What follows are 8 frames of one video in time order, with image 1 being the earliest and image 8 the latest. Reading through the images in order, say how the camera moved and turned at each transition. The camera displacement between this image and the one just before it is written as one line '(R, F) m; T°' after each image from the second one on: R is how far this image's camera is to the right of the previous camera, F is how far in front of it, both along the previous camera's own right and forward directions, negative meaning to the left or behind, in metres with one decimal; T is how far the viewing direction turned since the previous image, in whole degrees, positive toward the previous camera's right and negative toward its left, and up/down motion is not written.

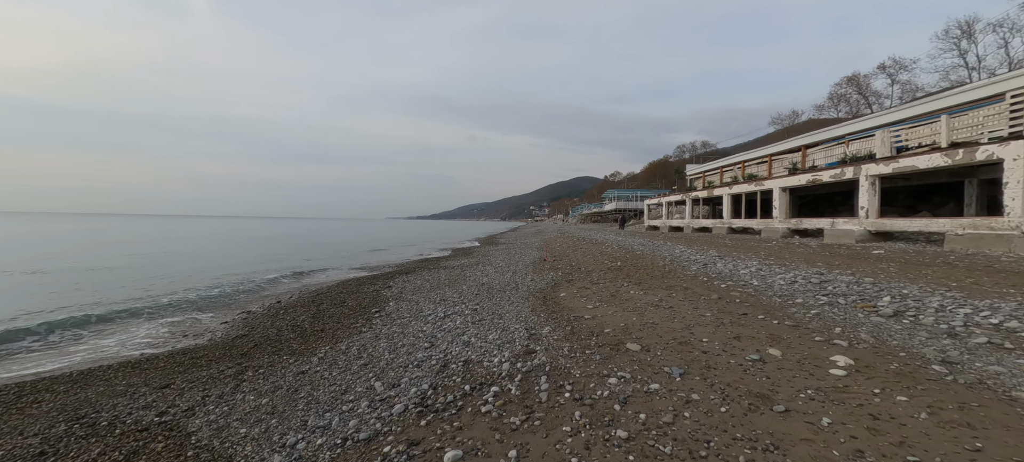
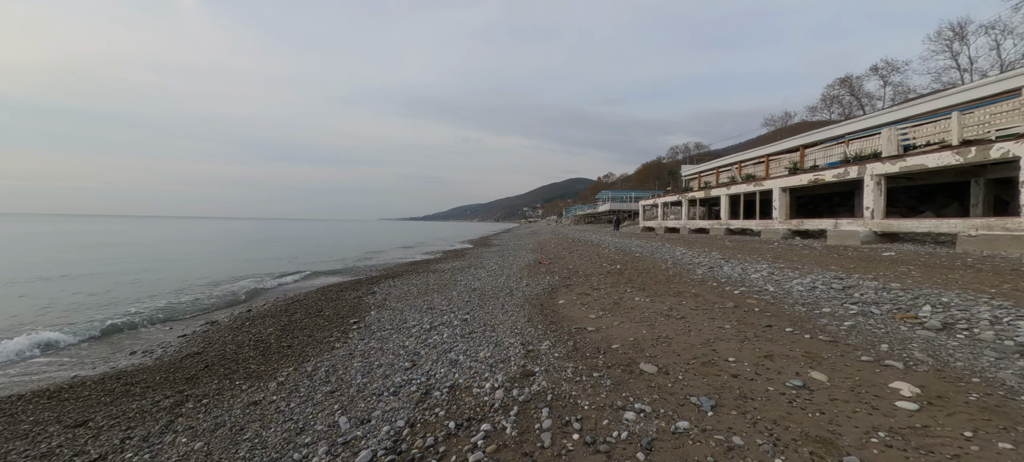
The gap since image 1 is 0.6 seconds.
(0.0, +1.0) m; +1°
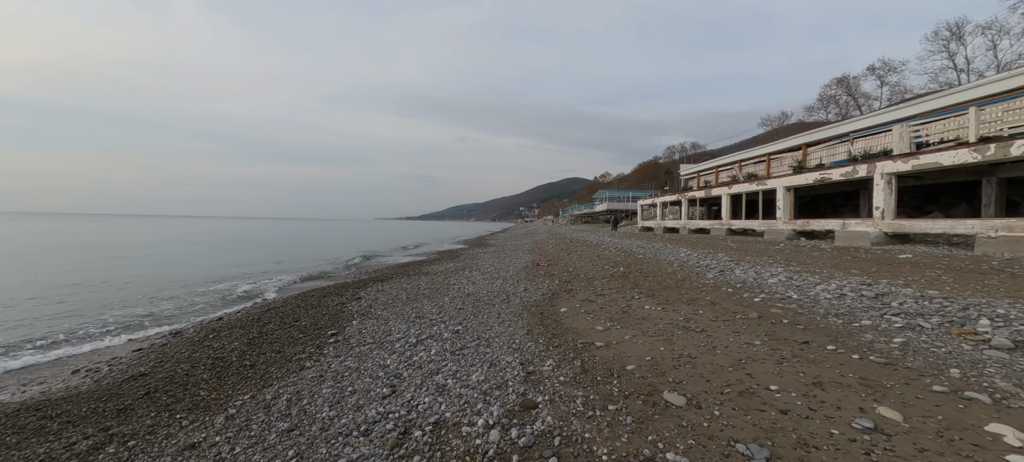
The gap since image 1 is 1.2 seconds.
(0.0, +1.0) m; +1°
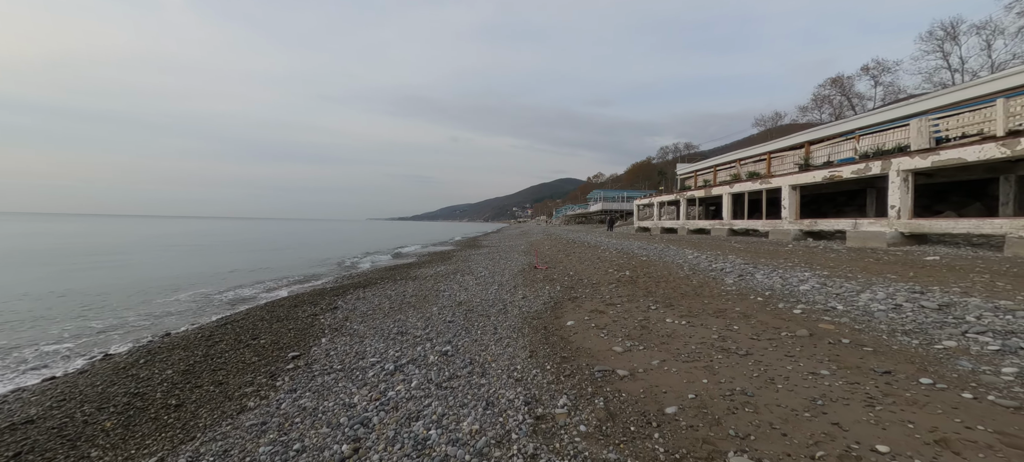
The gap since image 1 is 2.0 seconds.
(-0.1, +1.4) m; +1°
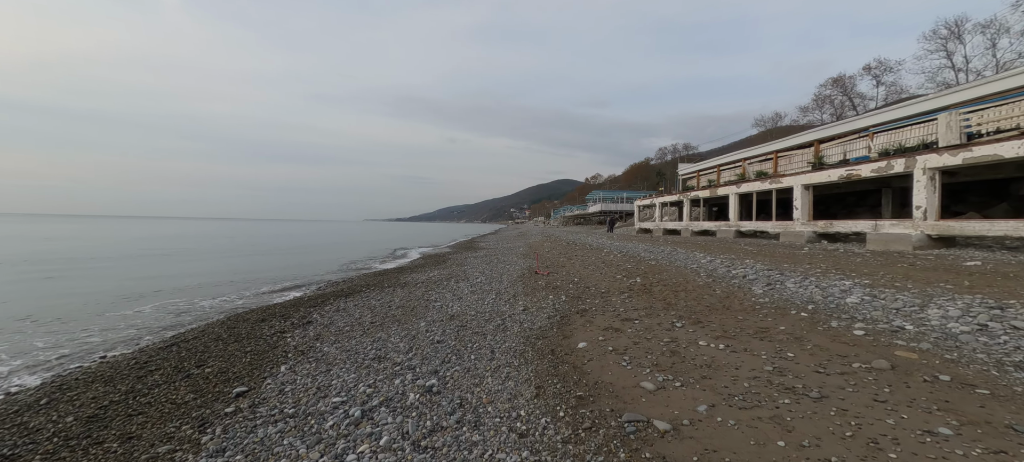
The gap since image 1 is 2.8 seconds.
(-0.1, +1.4) m; 0°
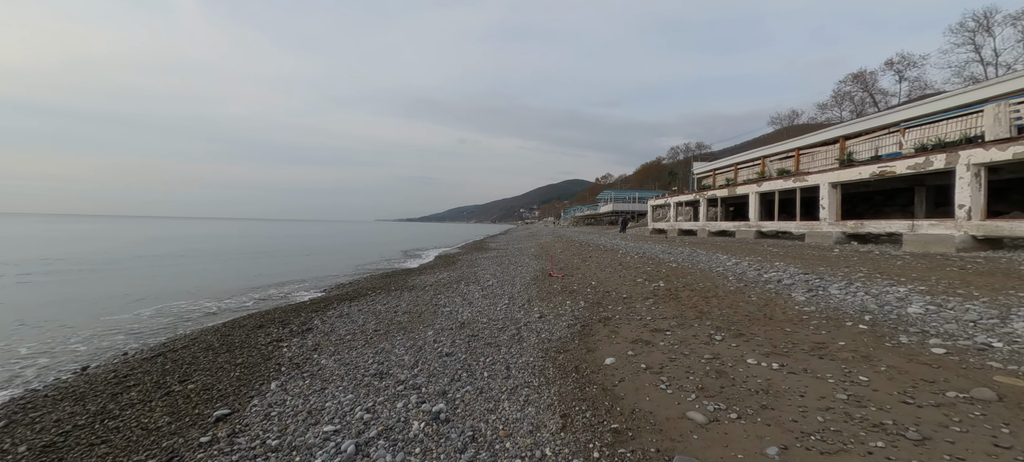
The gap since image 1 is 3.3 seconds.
(-0.2, +0.8) m; -1°
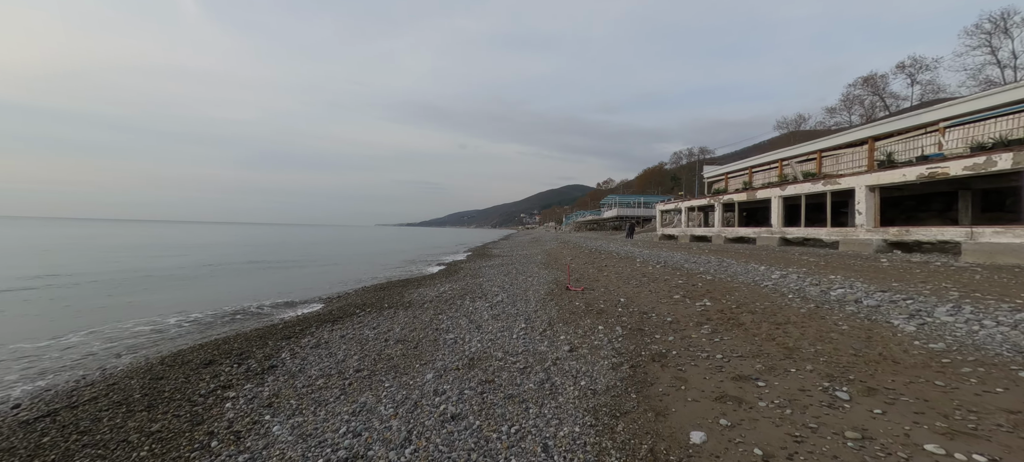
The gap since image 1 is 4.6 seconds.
(-0.5, +2.0) m; 0°
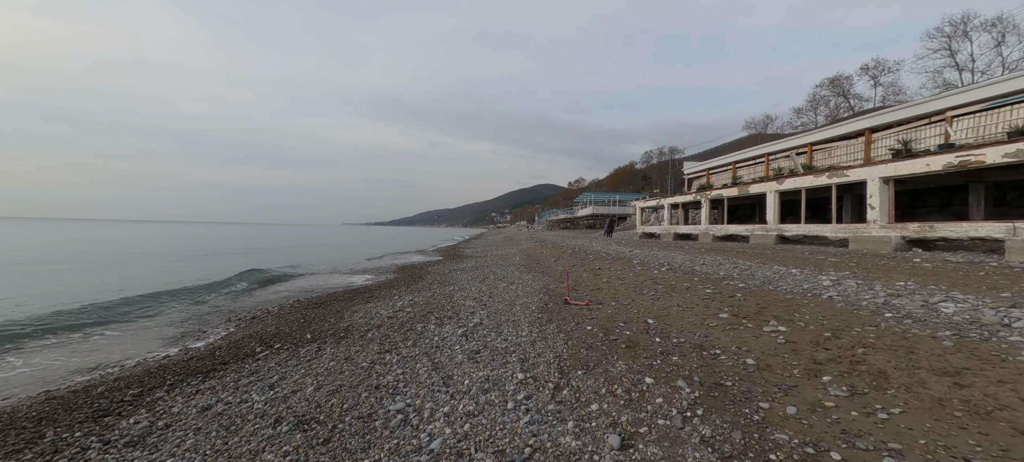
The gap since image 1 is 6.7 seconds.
(-0.3, +3.6) m; +5°
